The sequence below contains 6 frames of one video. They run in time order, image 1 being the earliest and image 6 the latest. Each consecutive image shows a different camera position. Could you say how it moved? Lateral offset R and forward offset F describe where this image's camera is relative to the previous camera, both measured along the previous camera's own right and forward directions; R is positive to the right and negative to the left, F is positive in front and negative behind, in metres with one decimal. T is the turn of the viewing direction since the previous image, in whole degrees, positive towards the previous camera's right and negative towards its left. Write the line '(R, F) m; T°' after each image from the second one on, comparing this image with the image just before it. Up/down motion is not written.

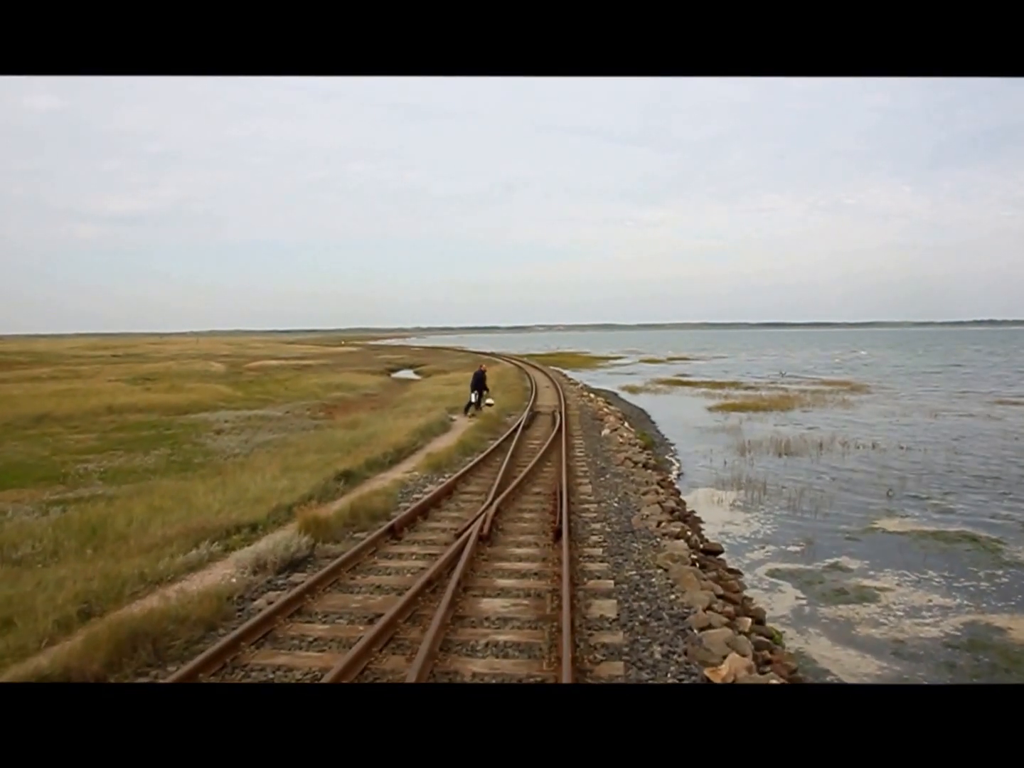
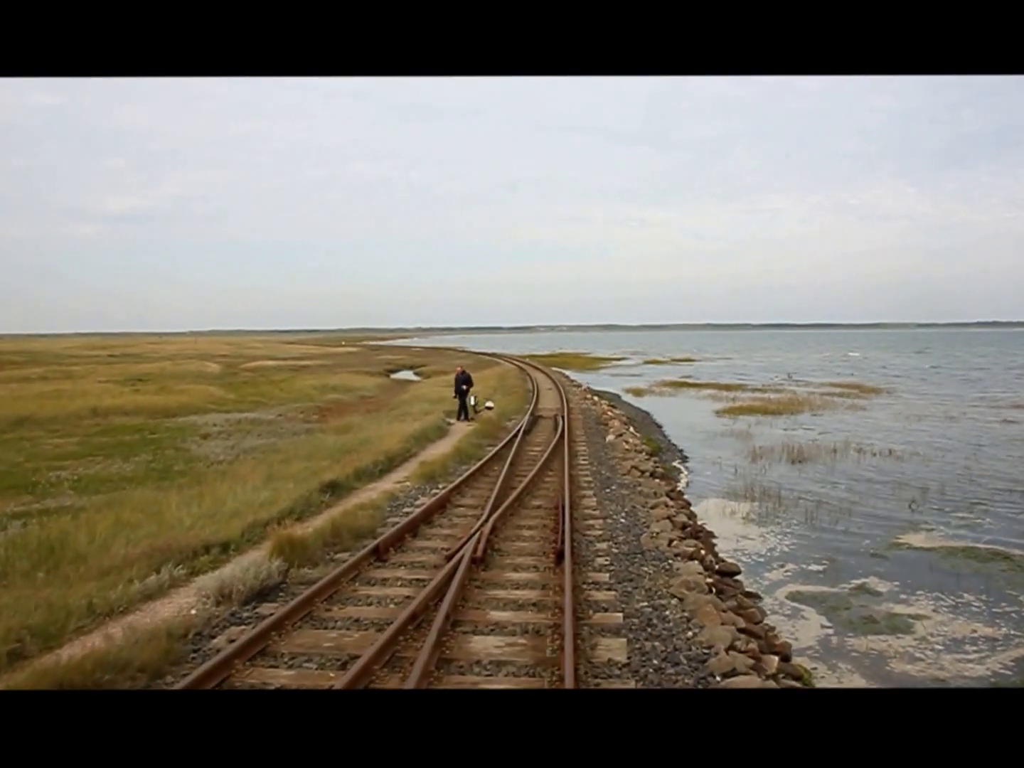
(0.0, +0.8) m; 0°
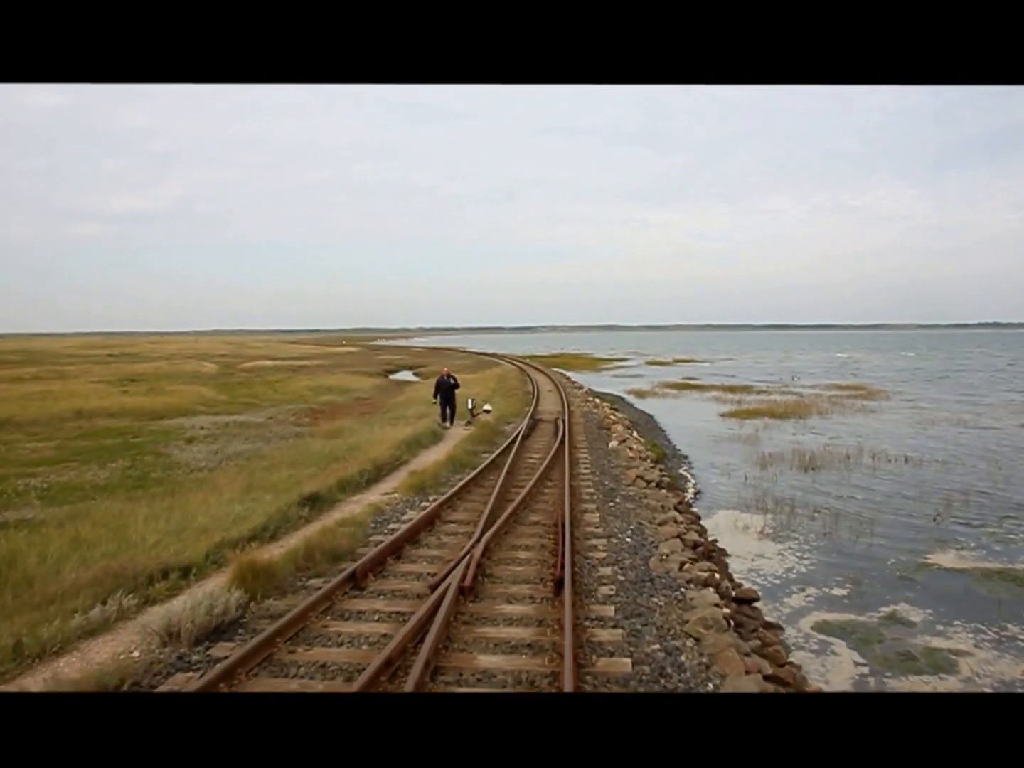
(+0.1, +0.9) m; 0°
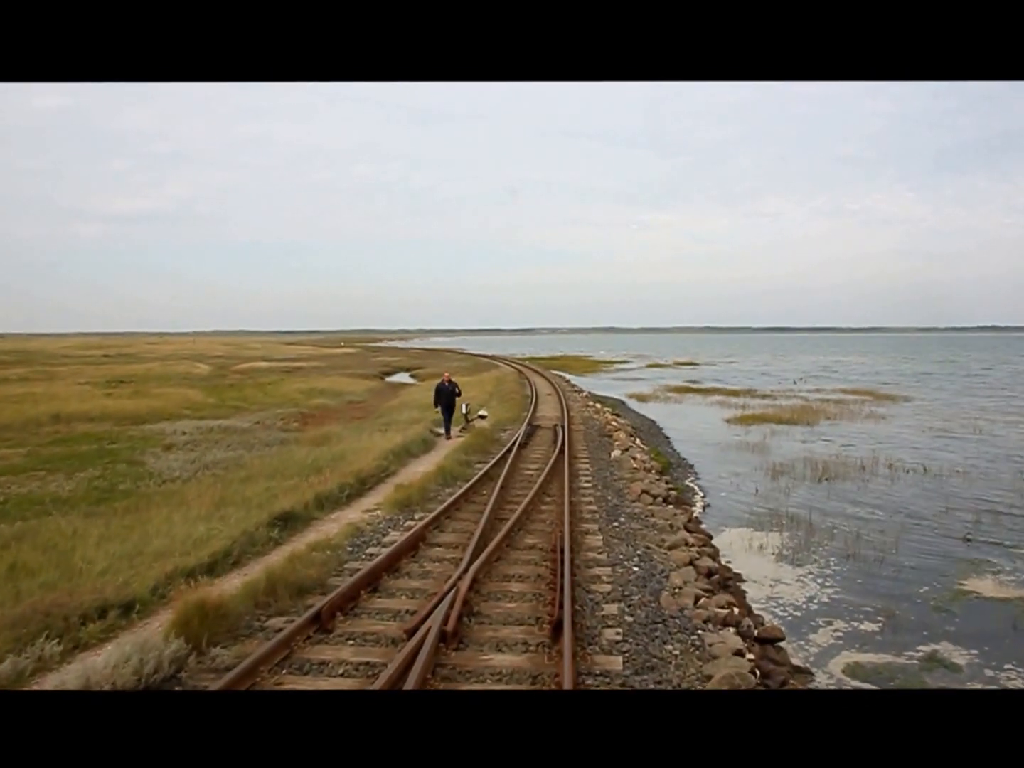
(+0.1, +1.0) m; 0°
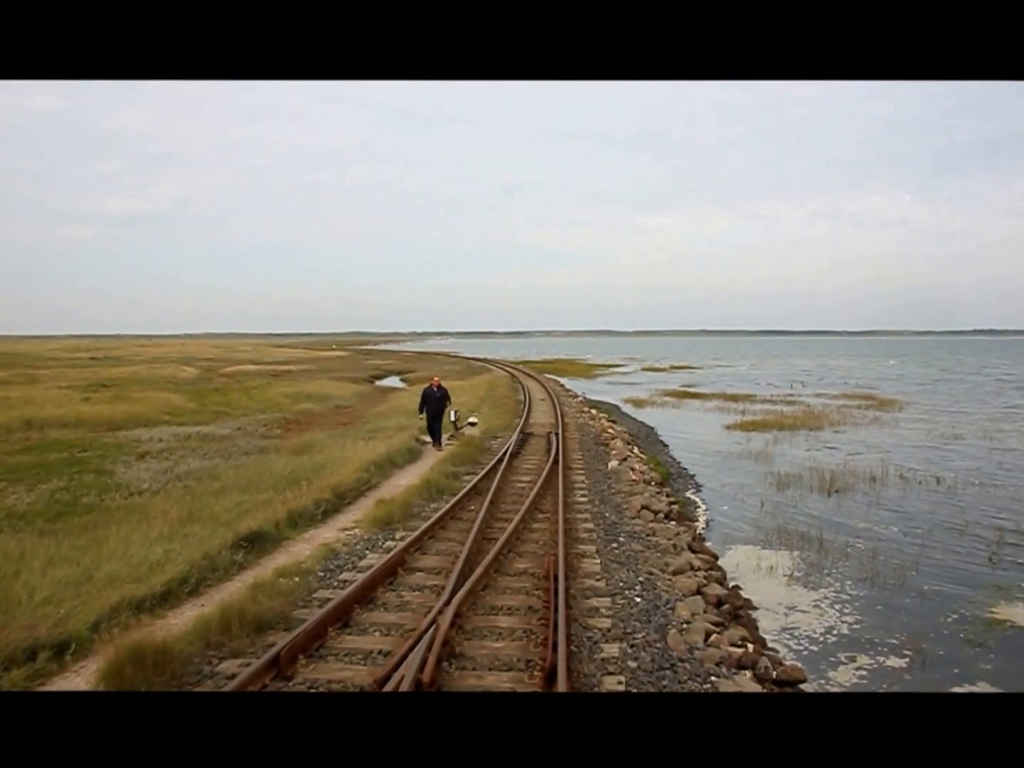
(0.0, +0.8) m; +1°
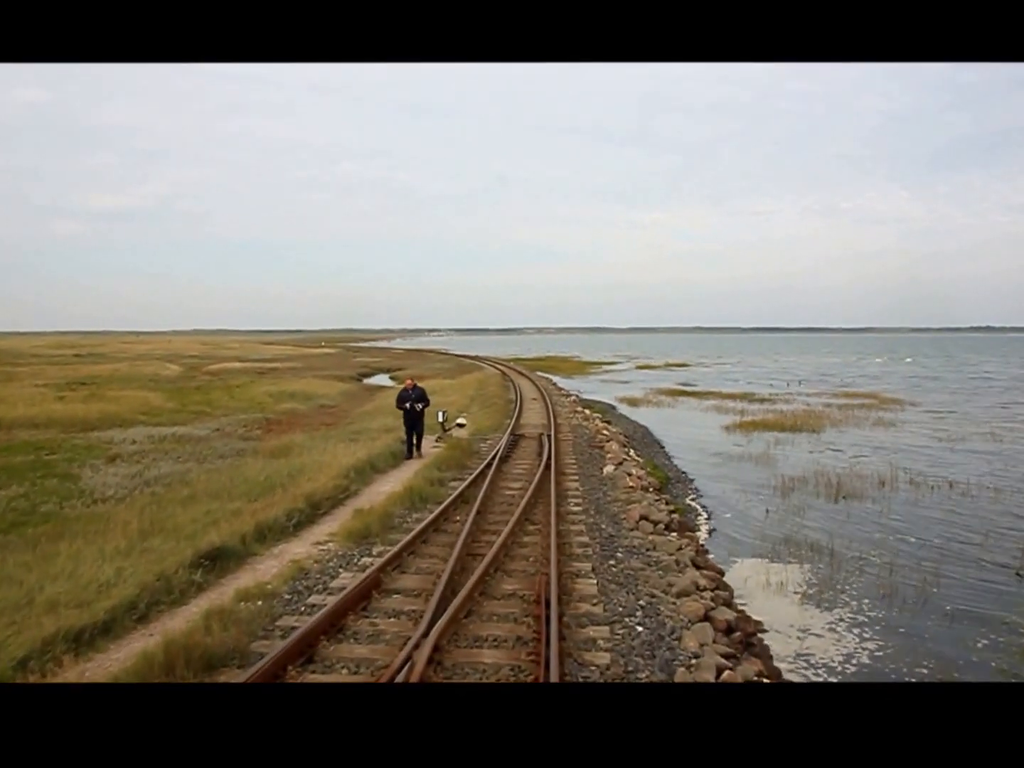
(0.0, +0.8) m; +1°
